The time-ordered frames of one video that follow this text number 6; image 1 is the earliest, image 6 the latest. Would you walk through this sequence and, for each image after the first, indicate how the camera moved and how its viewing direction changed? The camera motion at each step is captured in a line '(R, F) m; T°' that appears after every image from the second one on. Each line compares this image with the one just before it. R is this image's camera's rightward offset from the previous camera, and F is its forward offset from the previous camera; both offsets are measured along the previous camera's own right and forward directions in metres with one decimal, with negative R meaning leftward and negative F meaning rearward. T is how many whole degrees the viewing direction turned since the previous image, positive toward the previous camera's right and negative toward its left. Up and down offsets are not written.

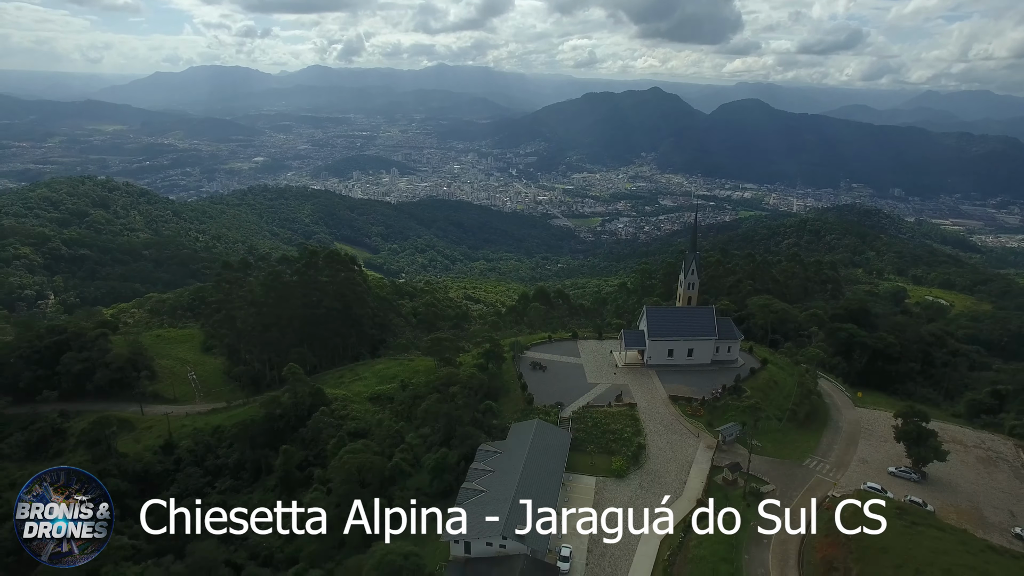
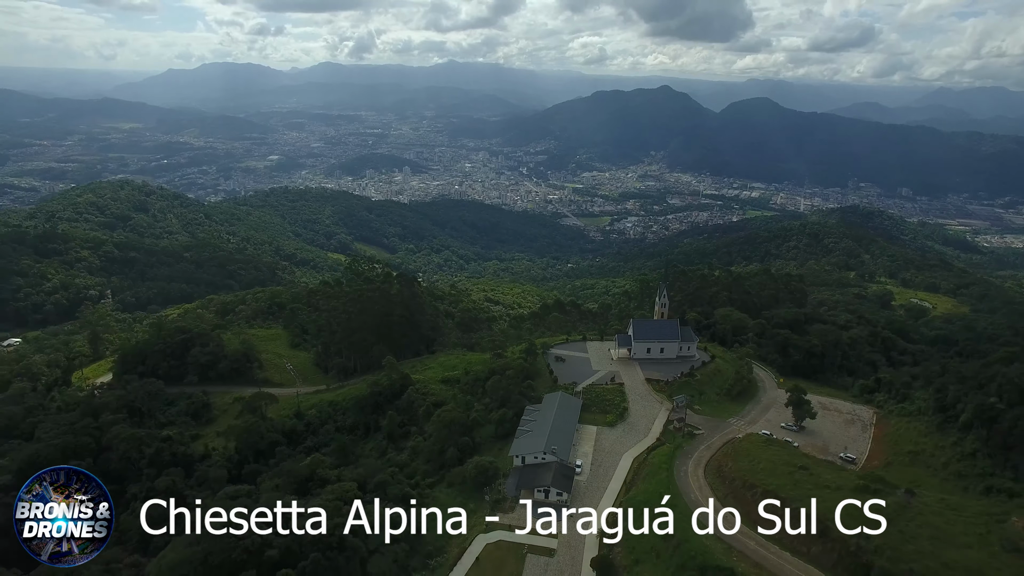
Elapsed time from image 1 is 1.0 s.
(-0.6, -5.9) m; -1°
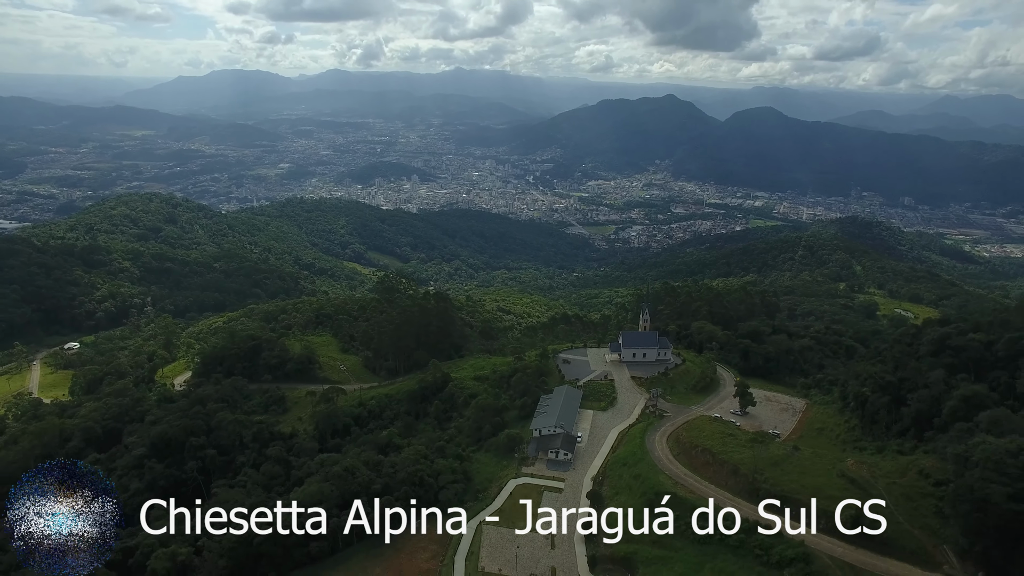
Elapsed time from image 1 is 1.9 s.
(-0.4, -5.4) m; 0°
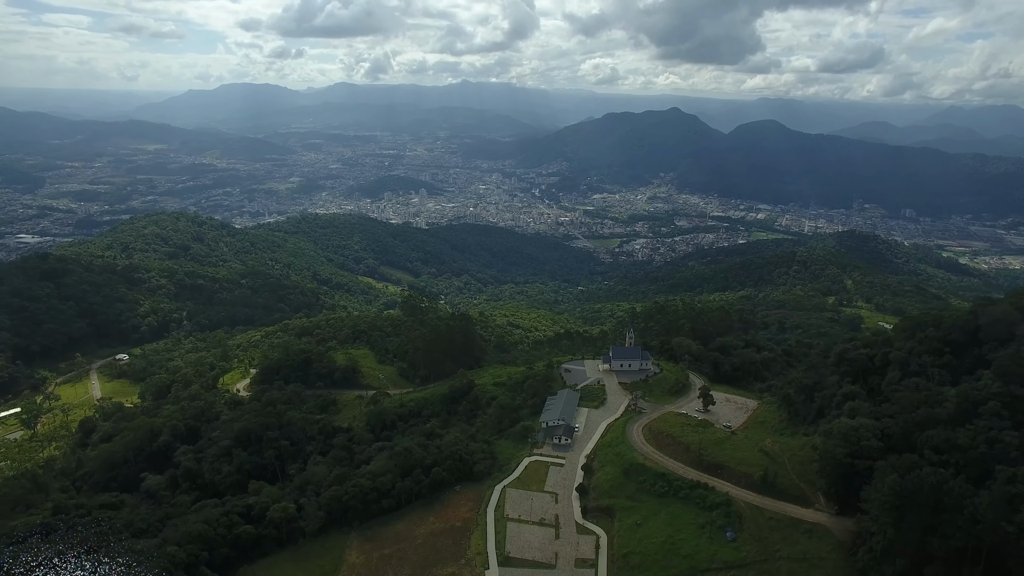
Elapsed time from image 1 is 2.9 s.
(-0.3, -5.9) m; -1°
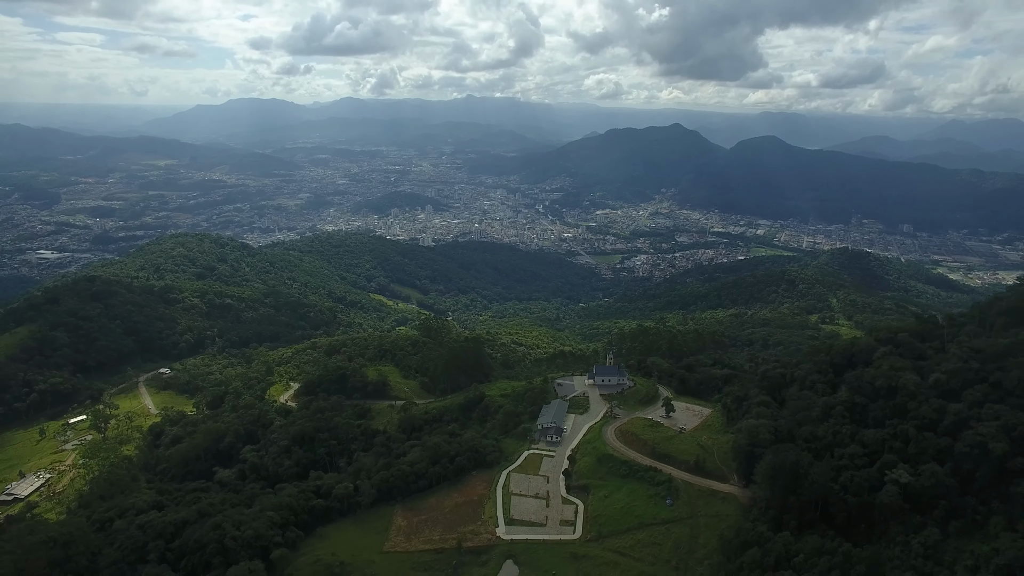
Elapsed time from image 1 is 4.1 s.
(0.0, -7.2) m; 0°
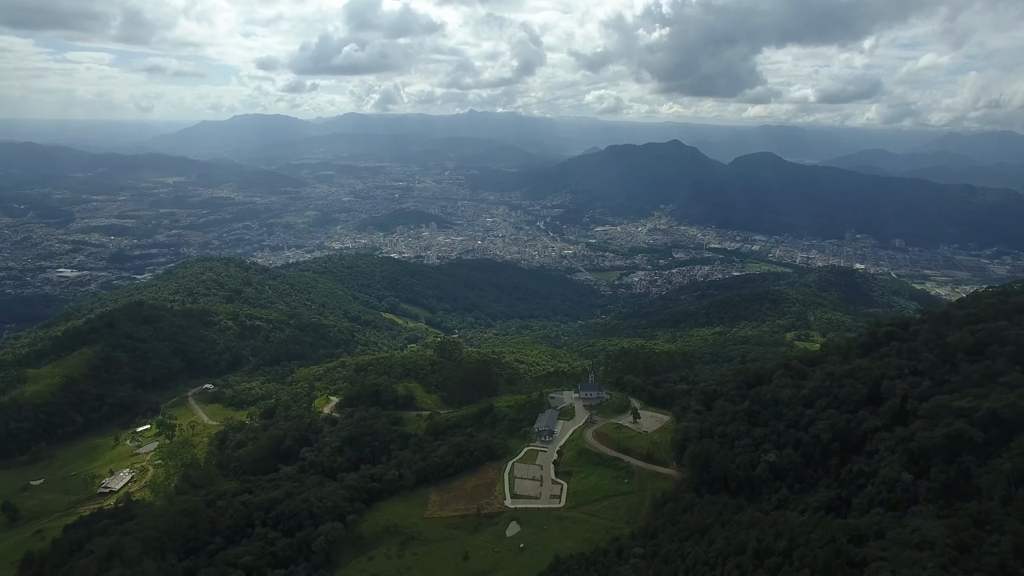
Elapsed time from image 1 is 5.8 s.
(-0.1, -10.0) m; 0°
